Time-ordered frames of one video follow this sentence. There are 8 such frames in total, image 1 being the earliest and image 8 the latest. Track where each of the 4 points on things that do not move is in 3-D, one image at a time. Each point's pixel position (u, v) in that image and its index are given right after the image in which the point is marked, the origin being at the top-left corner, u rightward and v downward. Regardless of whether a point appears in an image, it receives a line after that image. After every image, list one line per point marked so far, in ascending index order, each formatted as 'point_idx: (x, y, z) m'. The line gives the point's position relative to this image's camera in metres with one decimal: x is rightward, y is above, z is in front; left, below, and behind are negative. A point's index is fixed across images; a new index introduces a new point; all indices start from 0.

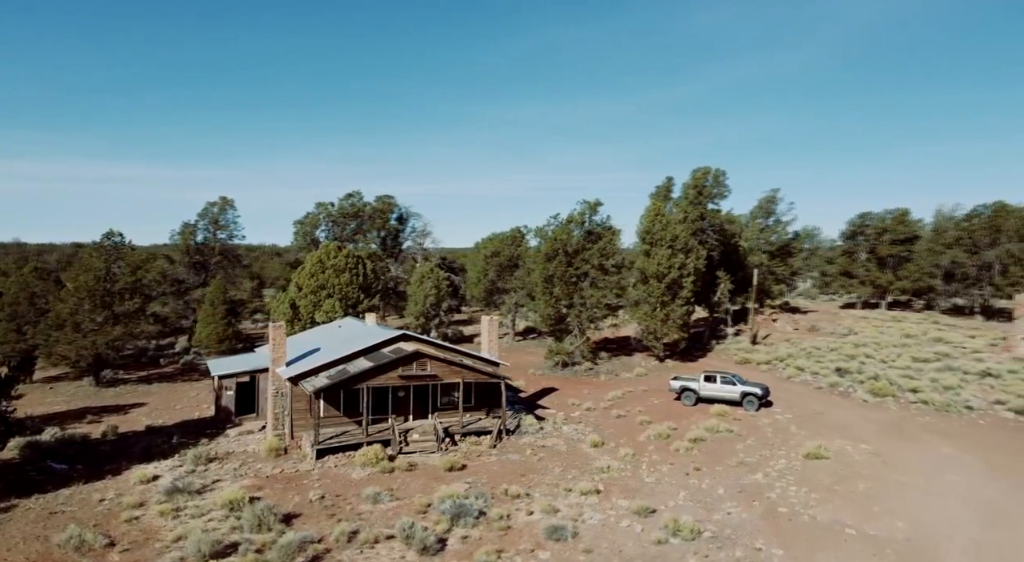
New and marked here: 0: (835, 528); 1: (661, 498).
0: (+9.3, -7.0, +17.8) m
1: (+4.5, -6.5, +18.6) m
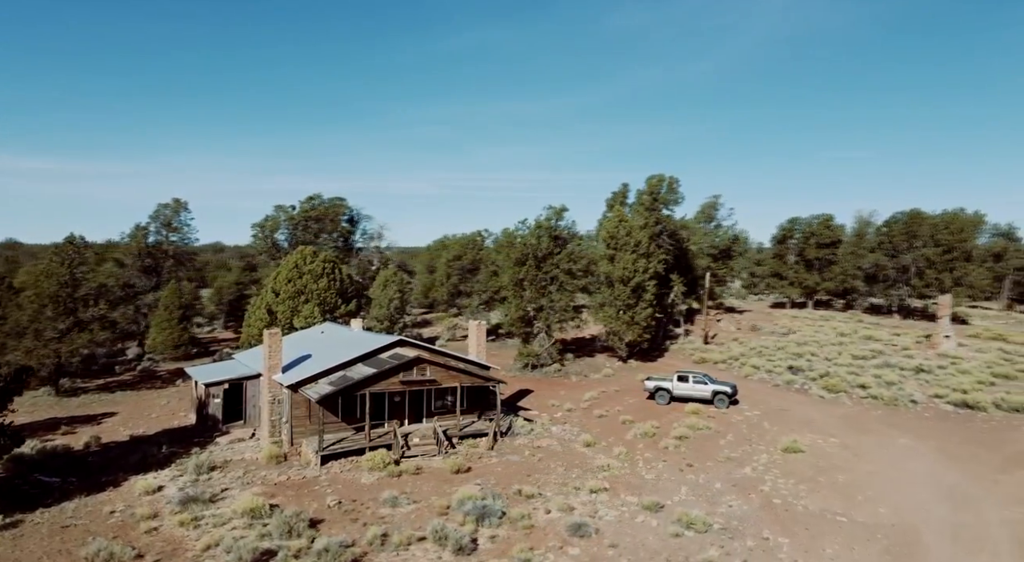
0: (+9.7, -7.1, +19.0) m
1: (+4.8, -6.6, +19.4) m
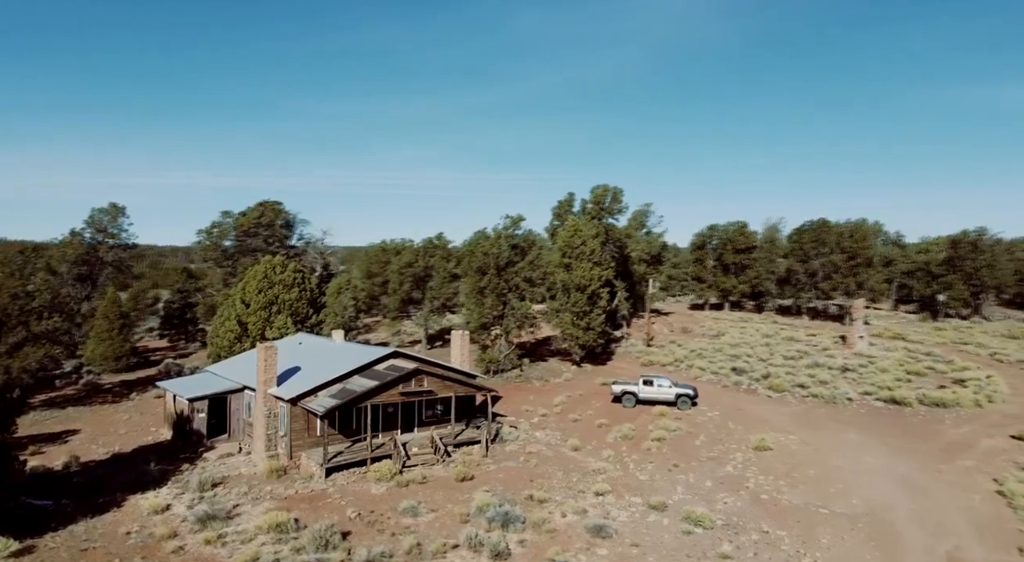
0: (+9.9, -7.5, +20.5) m
1: (+5.0, -6.9, +20.5) m
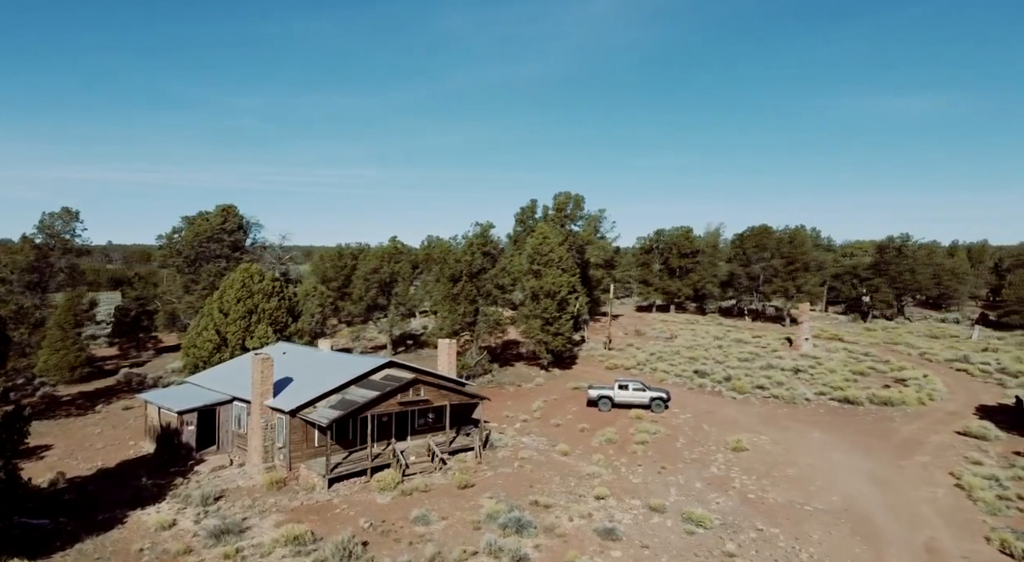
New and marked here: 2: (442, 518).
0: (+9.9, -7.8, +21.7) m
1: (+5.0, -7.3, +21.3) m
2: (-2.0, -6.8, +17.9) m
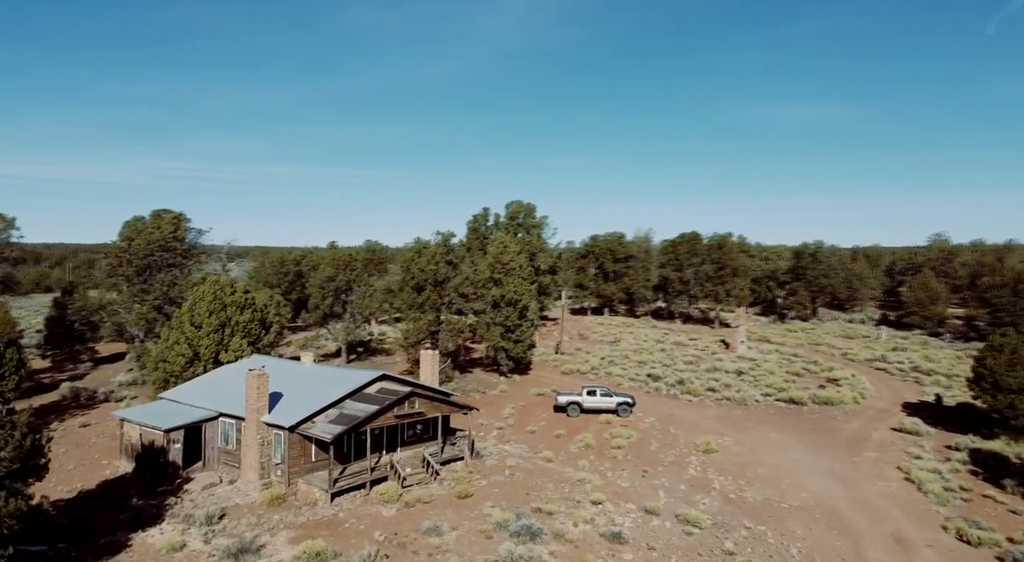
0: (+9.8, -8.3, +23.2) m
1: (+5.0, -7.7, +22.3) m
2: (-1.7, -7.2, +18.4) m
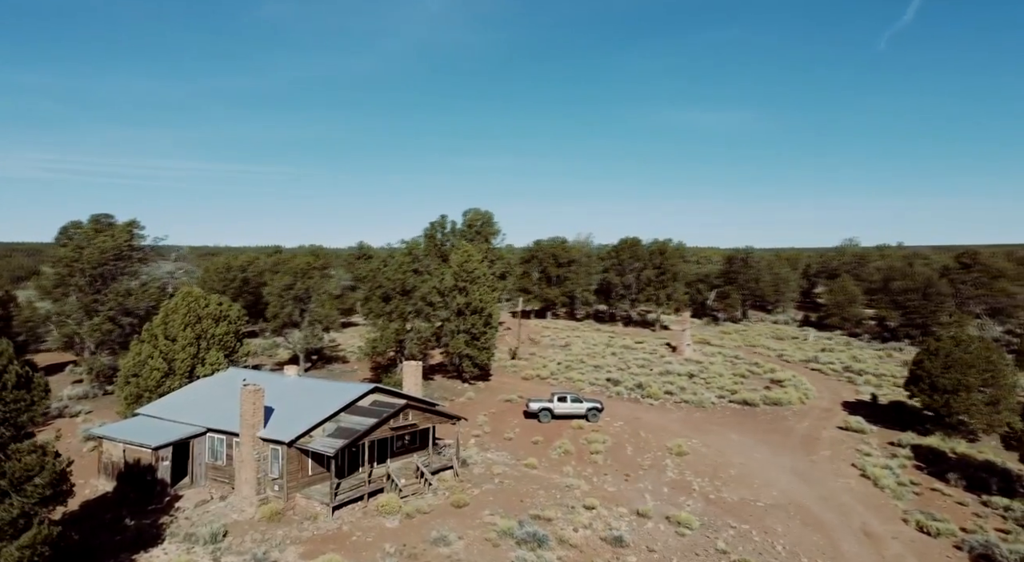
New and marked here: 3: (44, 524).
0: (+9.5, -8.7, +24.7) m
1: (+4.7, -8.2, +23.4) m
2: (-1.6, -7.7, +18.9) m
3: (-10.3, -5.3, +13.7) m
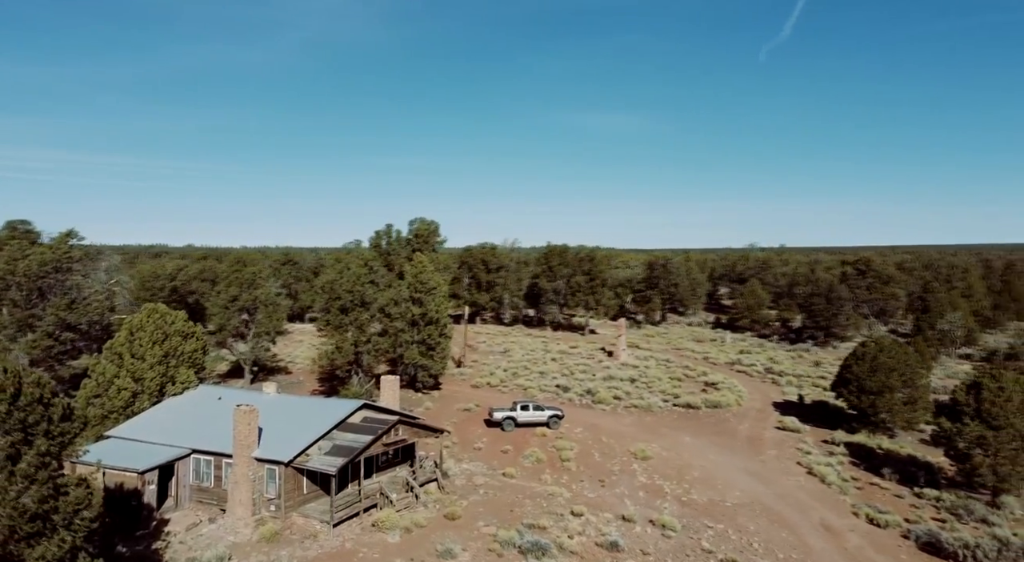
0: (+8.9, -9.4, +26.6) m
1: (+4.3, -8.9, +24.8) m
2: (-1.5, -8.4, +19.6) m
3: (-9.7, -5.9, +13.5) m
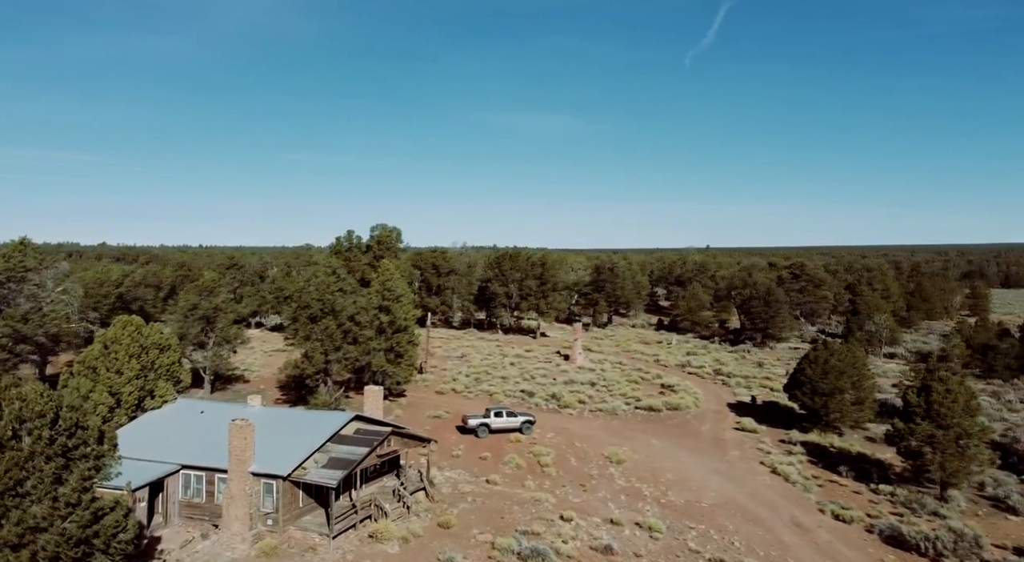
0: (+8.3, -9.9, +27.9) m
1: (+3.9, -9.4, +25.8) m
2: (-1.6, -8.9, +20.2) m
3: (-9.2, -6.4, +13.5) m
